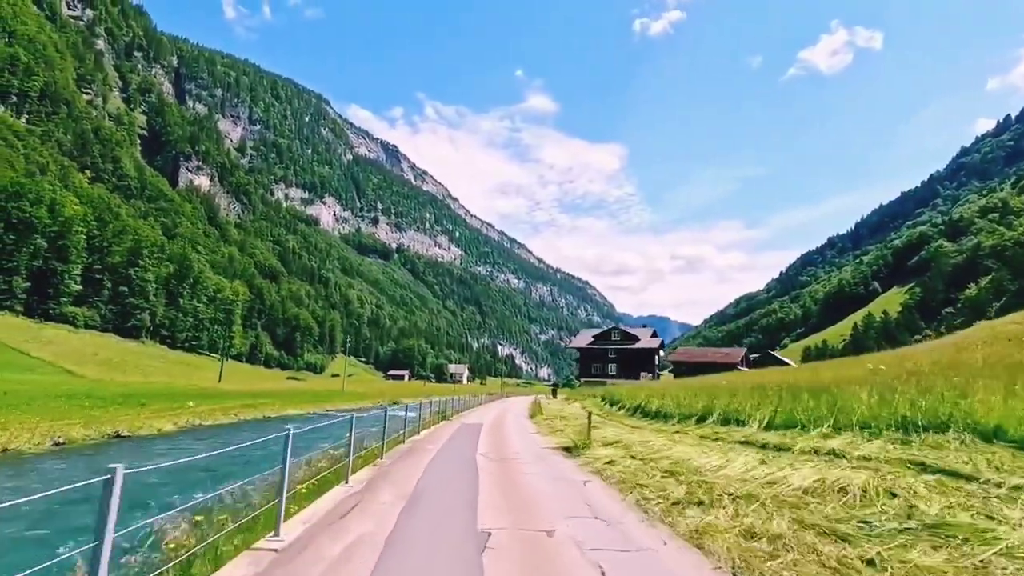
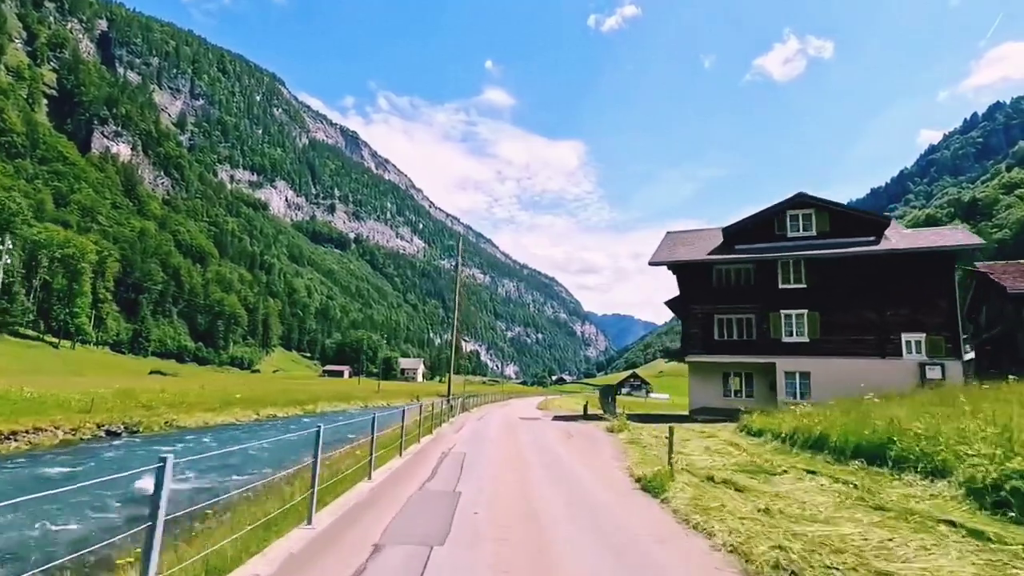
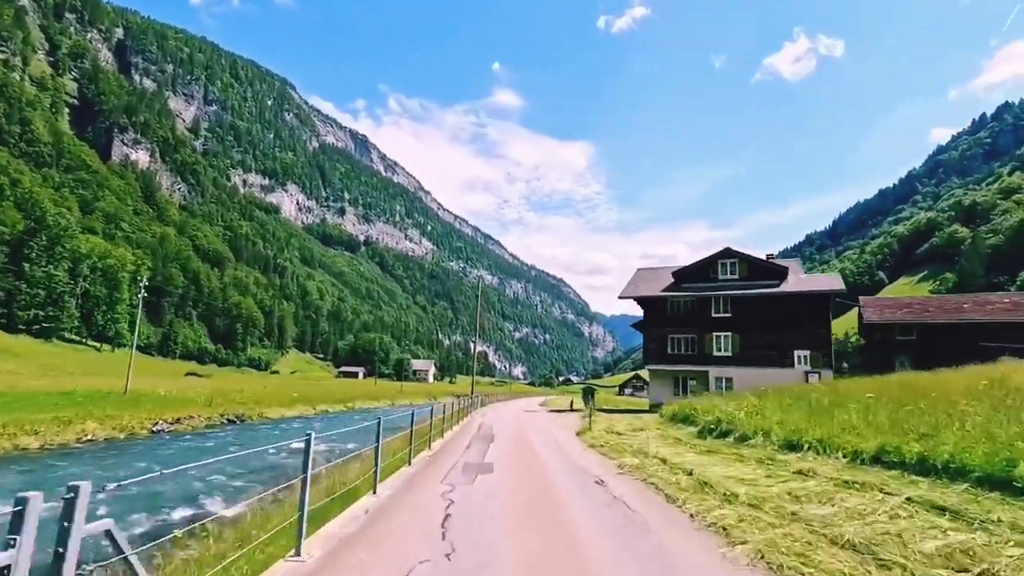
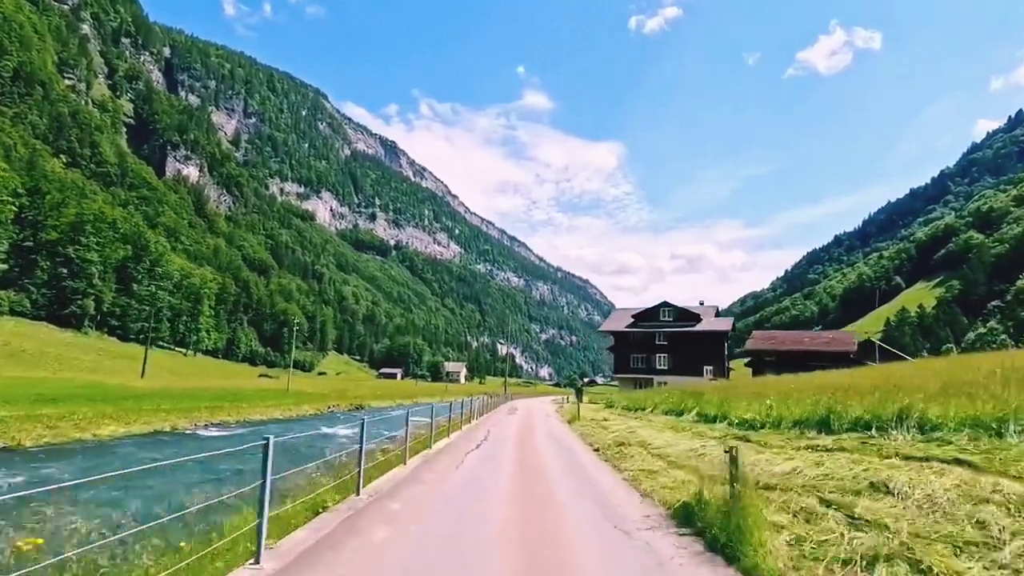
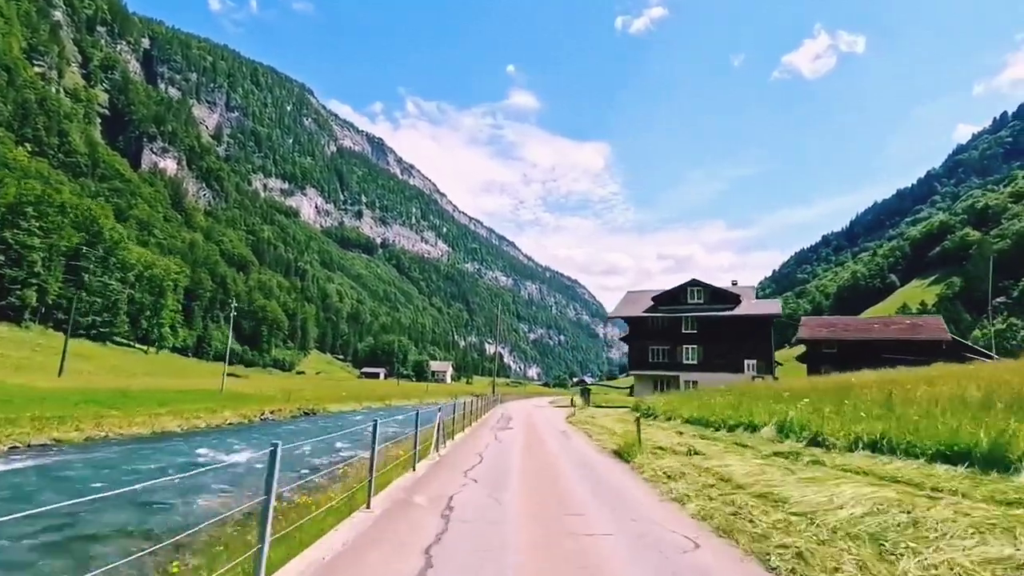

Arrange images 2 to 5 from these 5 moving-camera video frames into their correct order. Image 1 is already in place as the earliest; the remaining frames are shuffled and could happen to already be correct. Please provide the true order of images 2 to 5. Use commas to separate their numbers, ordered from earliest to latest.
4, 5, 3, 2
